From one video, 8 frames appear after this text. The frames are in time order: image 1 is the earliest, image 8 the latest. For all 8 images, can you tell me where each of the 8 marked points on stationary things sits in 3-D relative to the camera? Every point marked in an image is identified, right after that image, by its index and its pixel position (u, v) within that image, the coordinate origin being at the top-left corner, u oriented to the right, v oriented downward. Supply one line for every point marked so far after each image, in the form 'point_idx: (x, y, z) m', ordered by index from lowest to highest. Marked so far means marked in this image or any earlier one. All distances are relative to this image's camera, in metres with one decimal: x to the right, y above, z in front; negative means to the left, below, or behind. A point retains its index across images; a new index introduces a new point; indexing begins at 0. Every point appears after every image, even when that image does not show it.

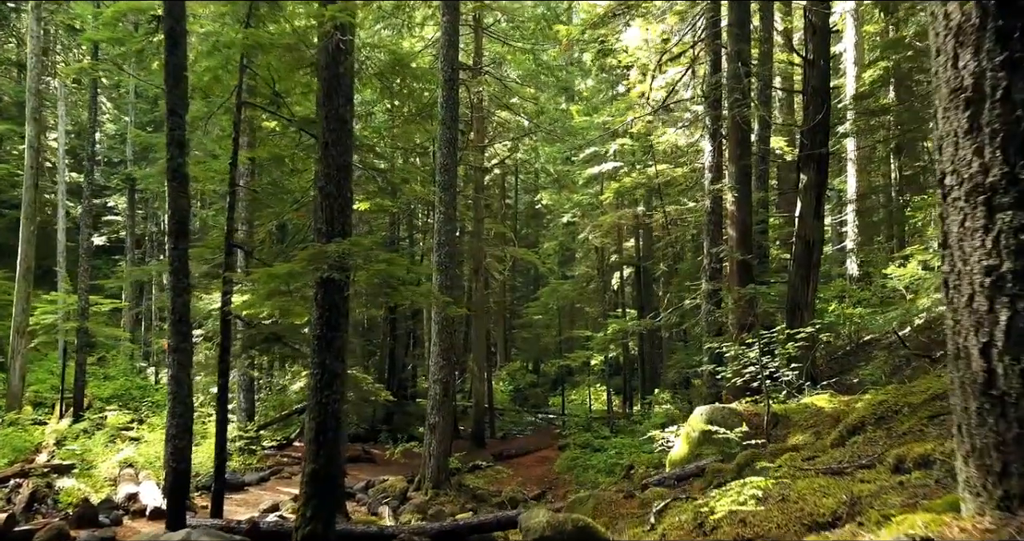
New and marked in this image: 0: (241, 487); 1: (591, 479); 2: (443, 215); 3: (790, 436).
0: (-4.5, -3.6, +12.3) m
1: (+1.5, -4.0, +14.2) m
2: (-1.2, +1.0, +13.3) m
3: (+2.5, -1.5, +6.6) m
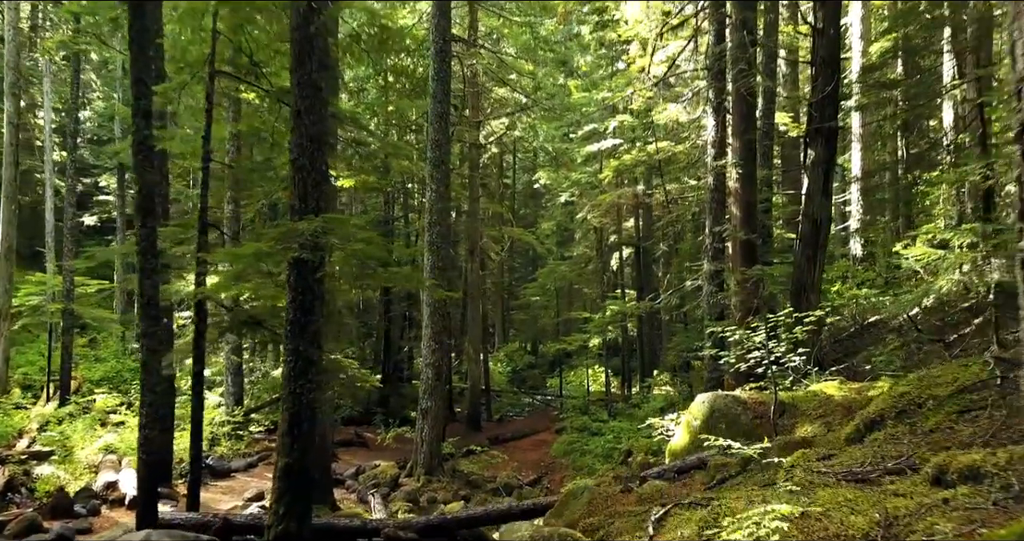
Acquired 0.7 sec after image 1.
0: (-4.6, -3.3, +12.0) m
1: (+1.4, -3.7, +13.9) m
2: (-1.3, +1.3, +12.8) m
3: (+2.4, -1.4, +6.2) m
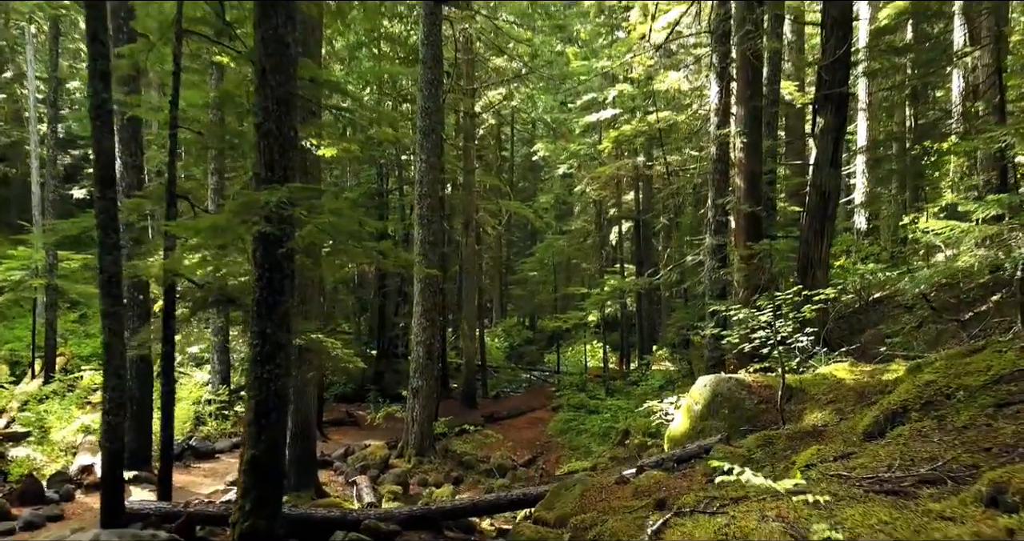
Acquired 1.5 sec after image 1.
0: (-4.7, -2.9, +11.6) m
1: (+1.3, -3.2, +13.5) m
2: (-1.4, +1.8, +12.3) m
3: (+2.3, -1.2, +5.8) m
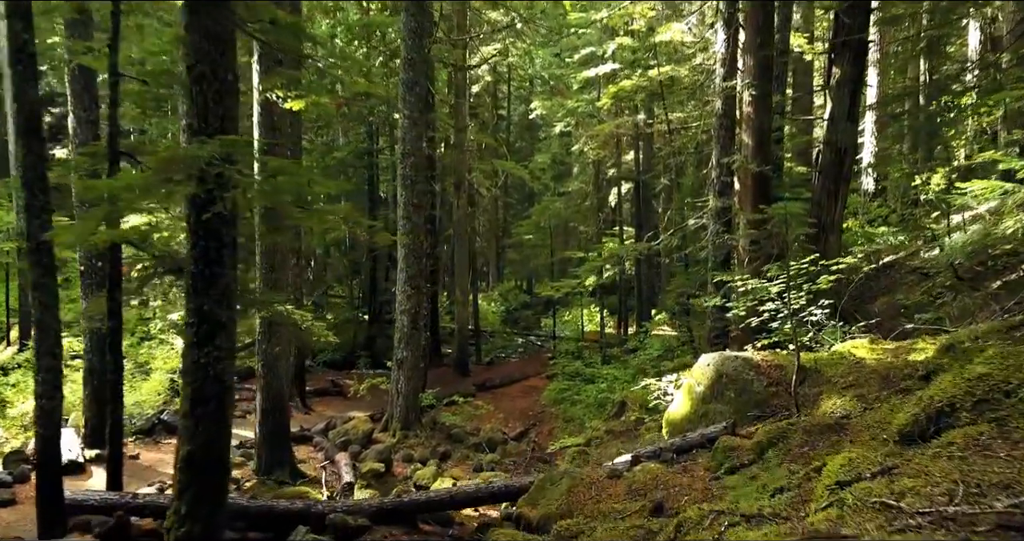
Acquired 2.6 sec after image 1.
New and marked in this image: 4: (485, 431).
0: (-4.9, -2.4, +11.0) m
1: (+1.2, -2.5, +12.9) m
2: (-1.6, +2.3, +11.5) m
3: (+2.2, -0.9, +5.1) m
4: (-0.4, -2.7, +12.2) m
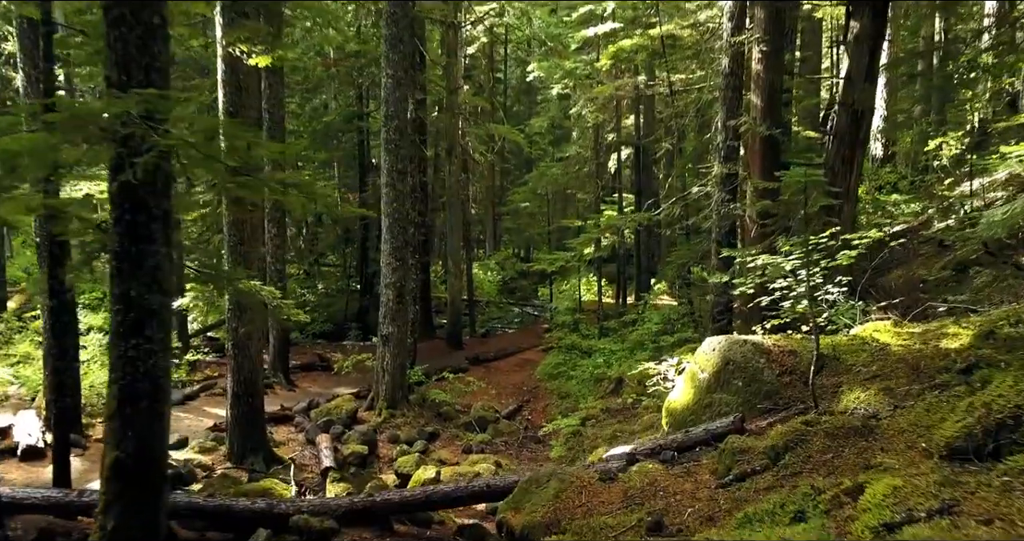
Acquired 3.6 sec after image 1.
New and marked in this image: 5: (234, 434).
0: (-5.0, -2.0, +10.4) m
1: (+1.0, -2.0, +12.4) m
2: (-1.7, +2.8, +10.7) m
3: (+2.1, -0.8, +4.5) m
4: (-0.6, -2.2, +11.6) m
5: (-3.1, -1.8, +8.1) m
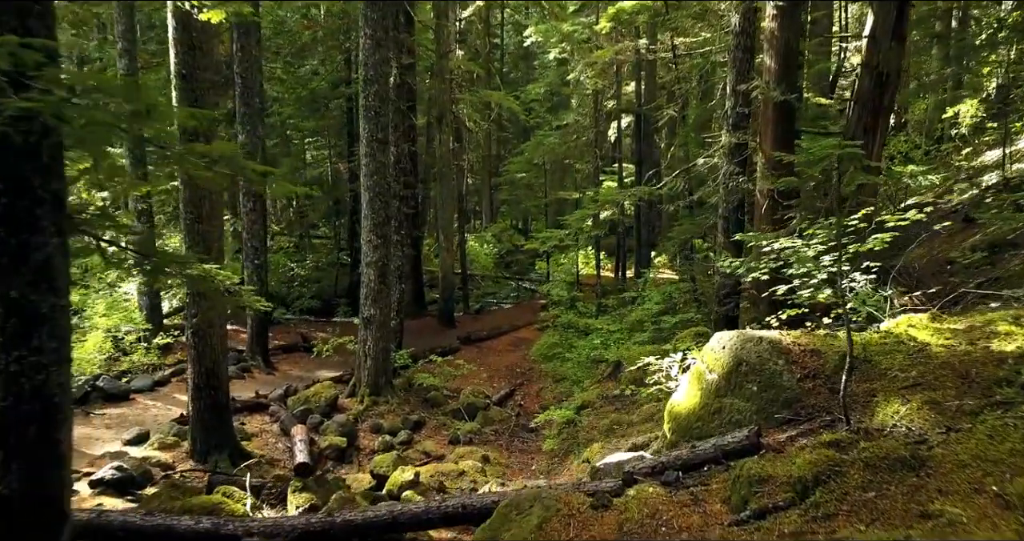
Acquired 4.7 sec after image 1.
0: (-5.1, -1.7, +9.8) m
1: (+0.9, -1.7, +11.7) m
2: (-1.9, +3.1, +9.8) m
3: (+1.9, -0.8, +3.8) m
4: (-0.7, -1.9, +11.0) m
5: (-3.2, -1.6, +7.5) m
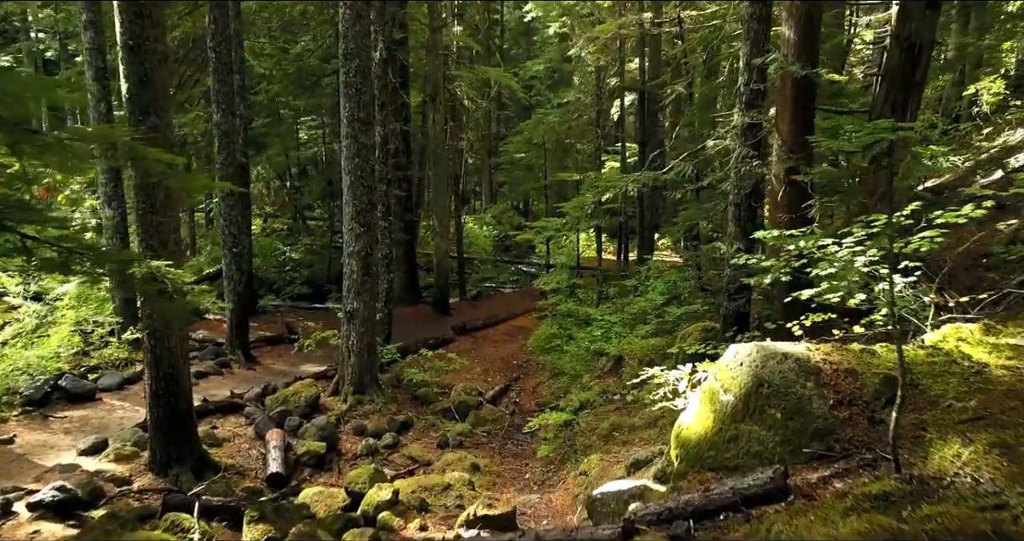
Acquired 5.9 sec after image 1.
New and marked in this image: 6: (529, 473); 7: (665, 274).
0: (-5.2, -1.6, +9.1) m
1: (+0.8, -1.5, +11.1) m
2: (-1.9, +3.2, +9.1) m
3: (+1.8, -0.8, +3.1) m
4: (-0.8, -1.7, +10.3) m
5: (-3.3, -1.6, +6.8) m
6: (+0.2, -2.1, +7.8) m
7: (+2.8, -0.1, +13.5) m
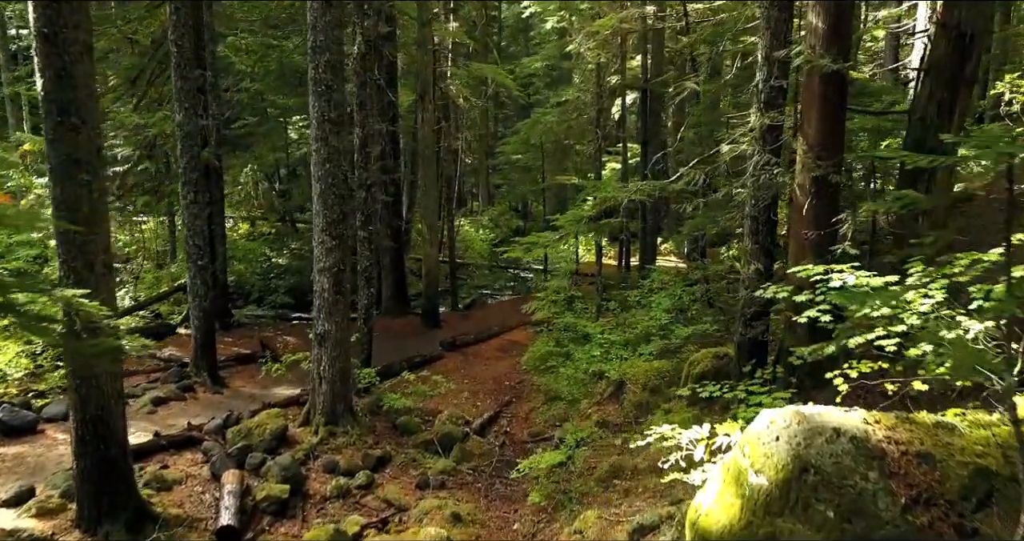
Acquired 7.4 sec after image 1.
0: (-5.4, -1.8, +8.2) m
1: (+0.7, -1.7, +10.1) m
2: (-2.1, +3.0, +8.1) m
3: (+1.7, -1.0, +2.2) m
4: (-0.9, -1.9, +9.4) m
5: (-3.4, -1.8, +5.9) m
6: (0.0, -2.4, +6.8) m
7: (+2.7, -0.3, +12.6) m
